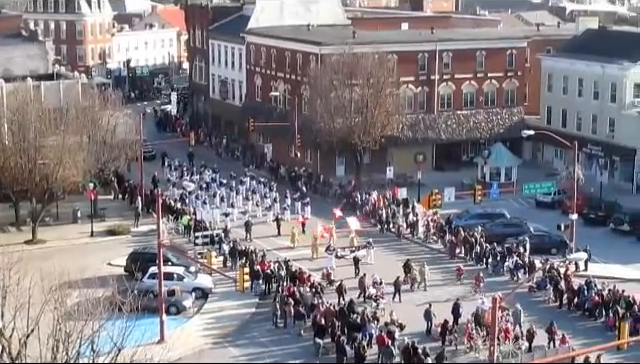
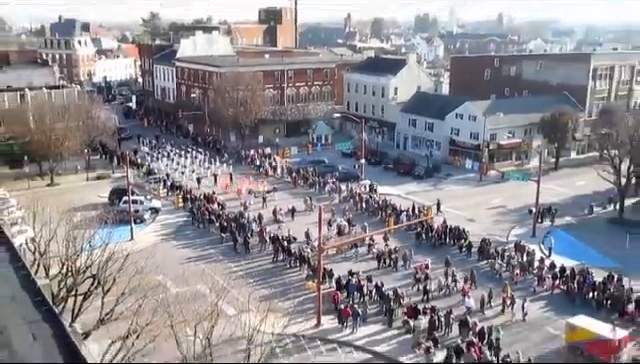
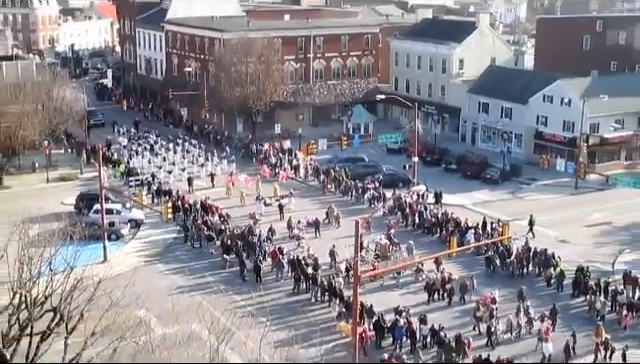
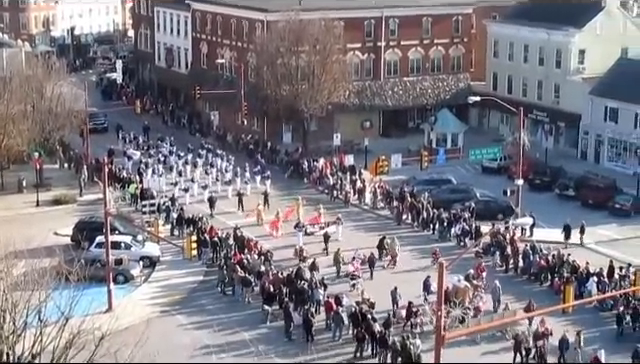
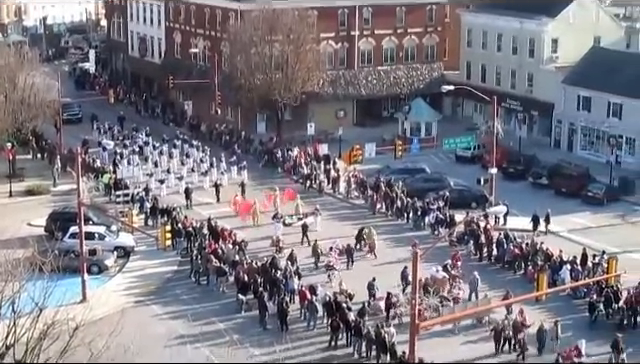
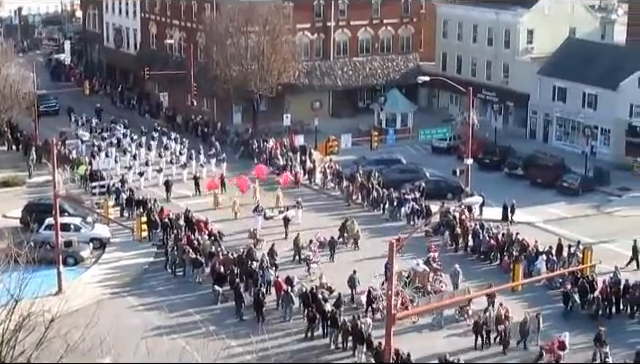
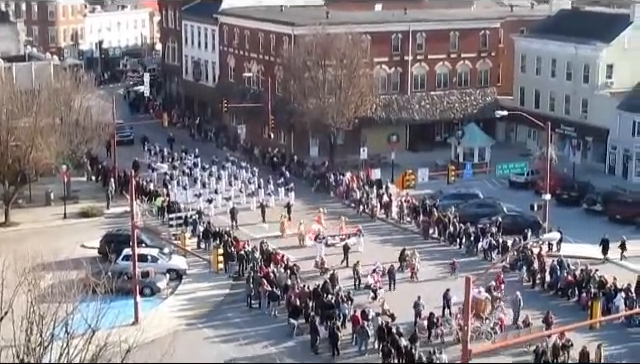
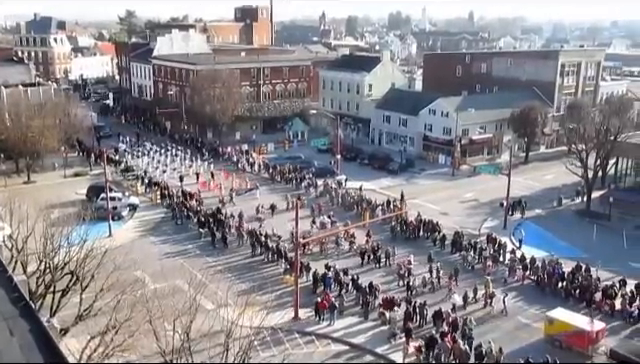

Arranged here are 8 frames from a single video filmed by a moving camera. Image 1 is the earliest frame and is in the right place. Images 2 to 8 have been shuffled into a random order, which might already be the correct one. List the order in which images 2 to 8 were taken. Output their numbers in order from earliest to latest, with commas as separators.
7, 4, 5, 6, 3, 2, 8
